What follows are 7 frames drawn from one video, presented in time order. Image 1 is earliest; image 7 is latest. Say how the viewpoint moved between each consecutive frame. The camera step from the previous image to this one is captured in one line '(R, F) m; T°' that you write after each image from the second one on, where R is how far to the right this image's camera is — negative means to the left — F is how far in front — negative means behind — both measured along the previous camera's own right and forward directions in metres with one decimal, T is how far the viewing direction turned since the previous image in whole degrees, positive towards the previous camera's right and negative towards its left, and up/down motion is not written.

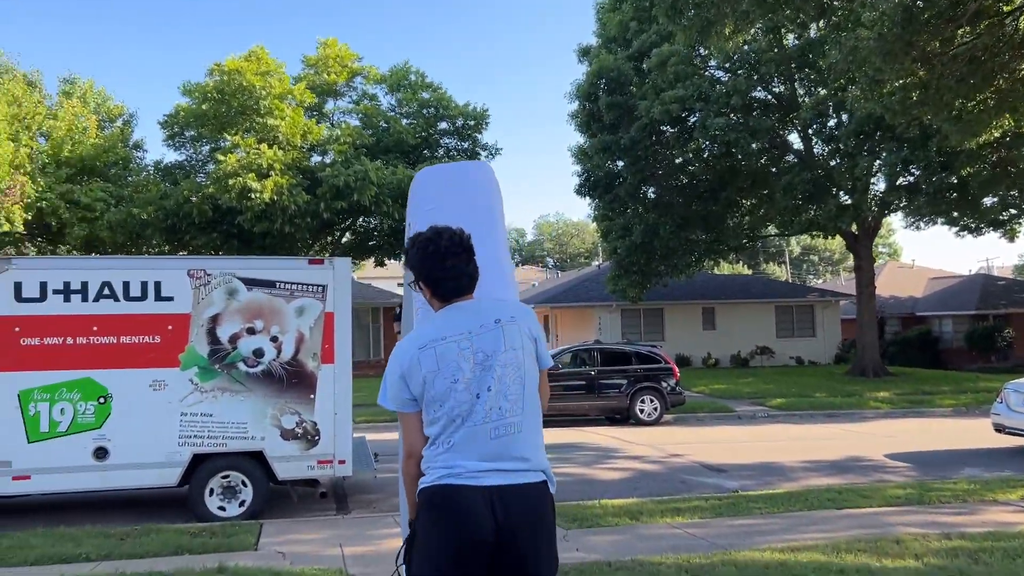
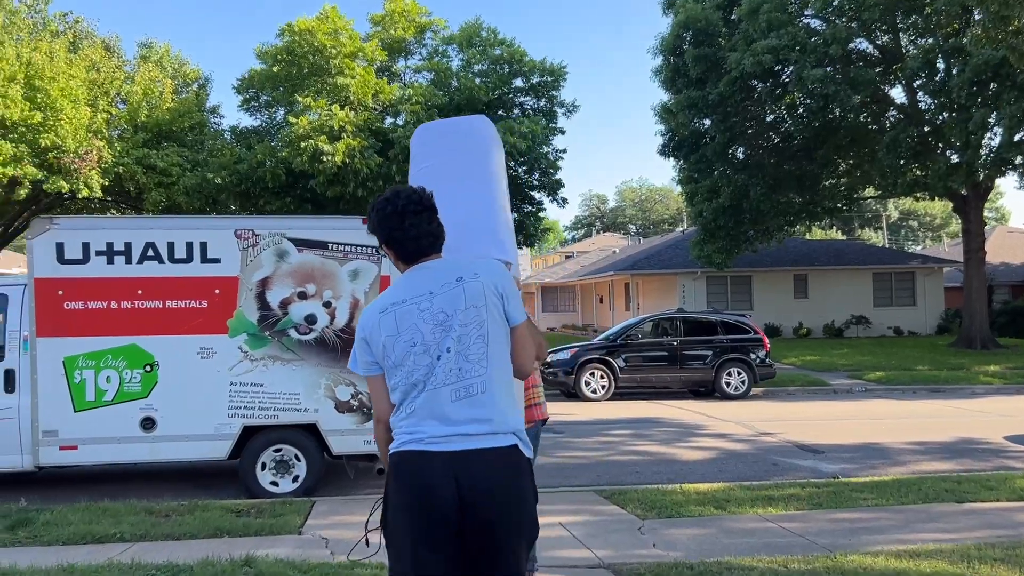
(+0.1, +0.7) m; -5°
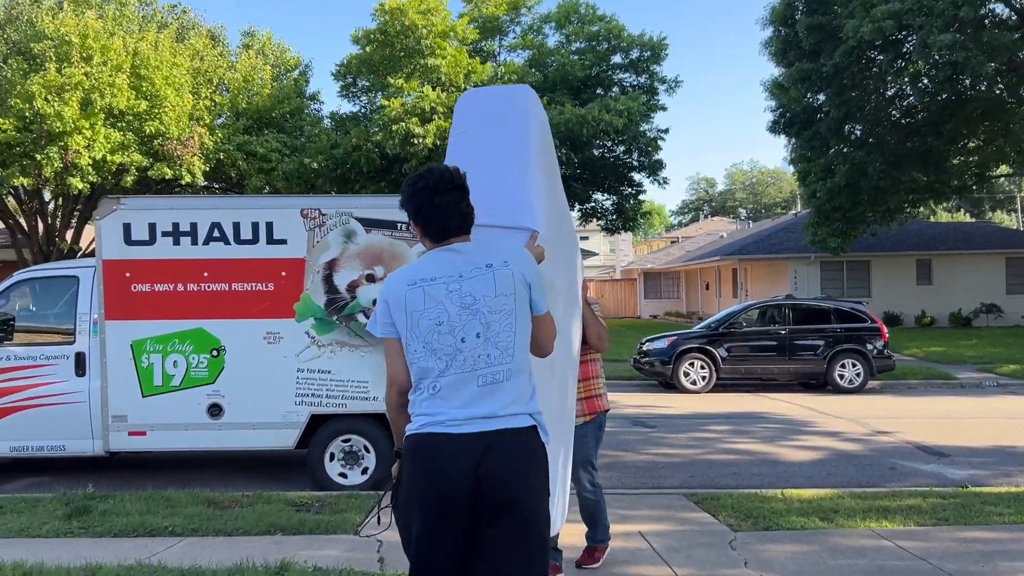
(+0.2, +0.6) m; -7°
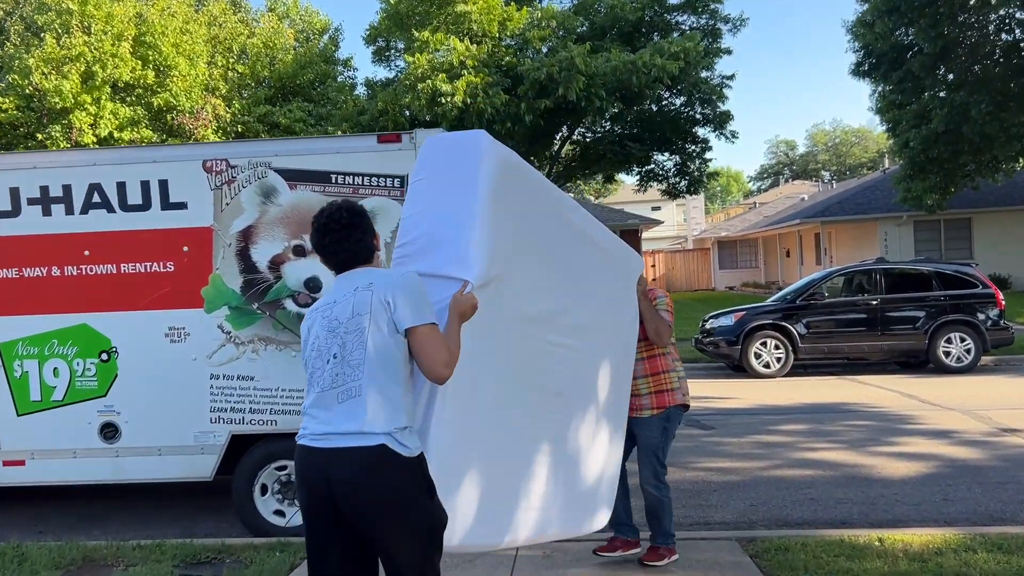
(+0.6, +1.9) m; -5°
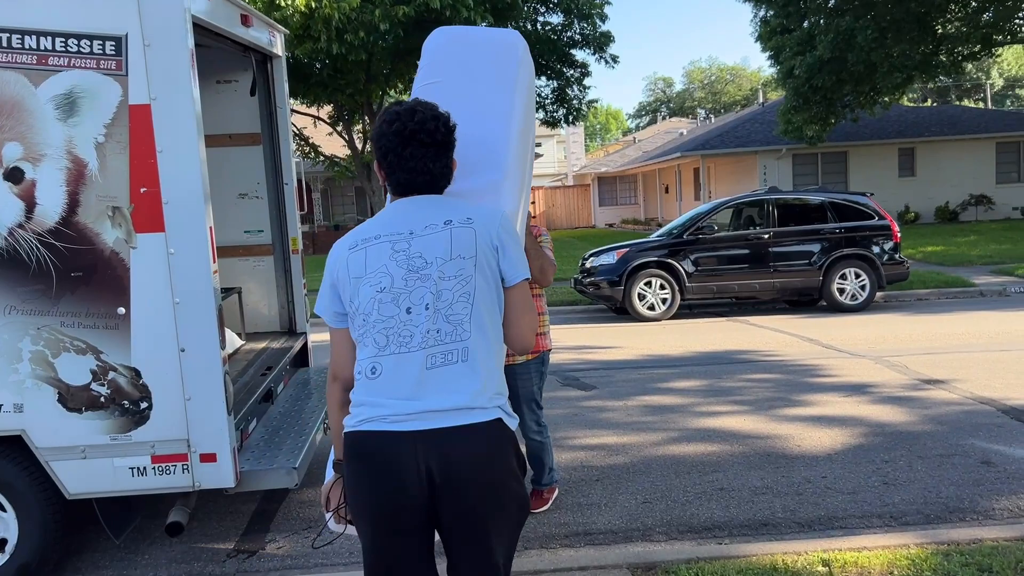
(+0.4, +1.6) m; +8°
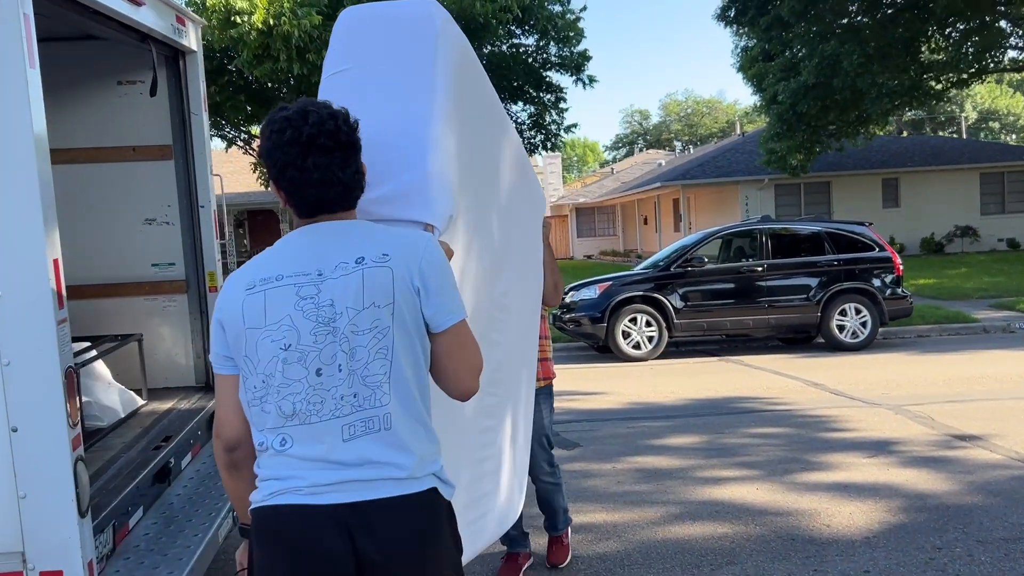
(+0.1, +0.9) m; +1°
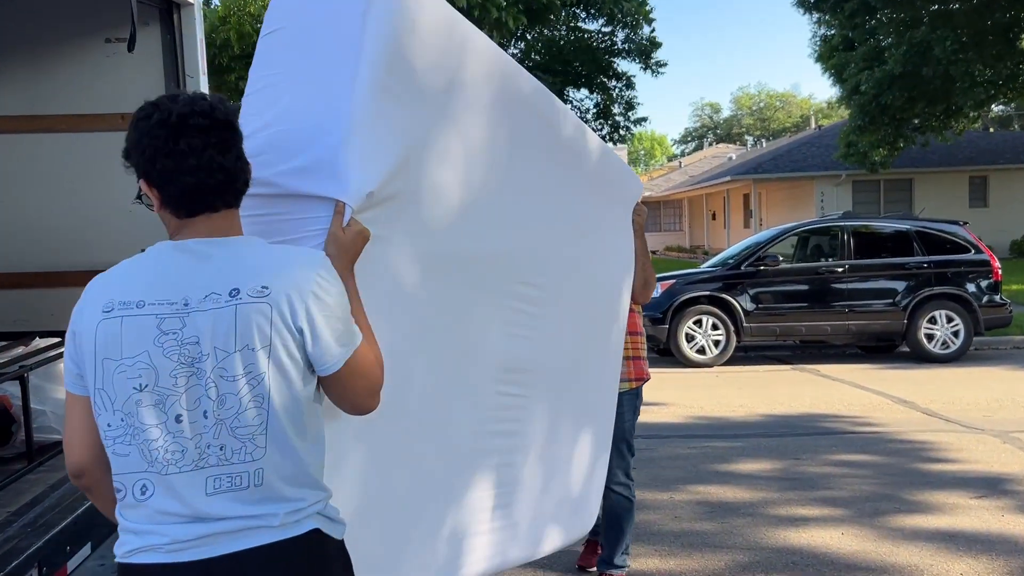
(+0.1, +0.7) m; -4°
